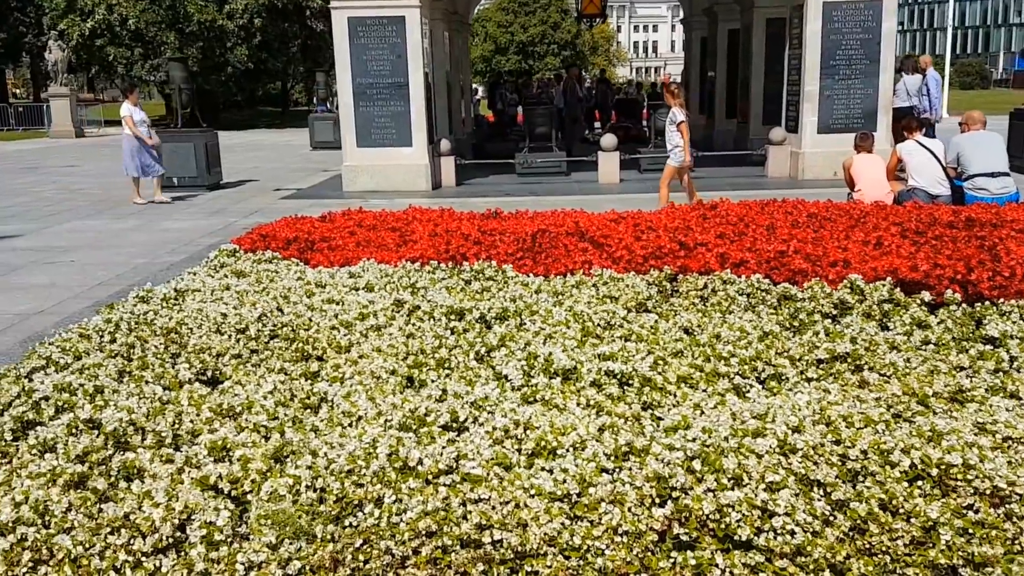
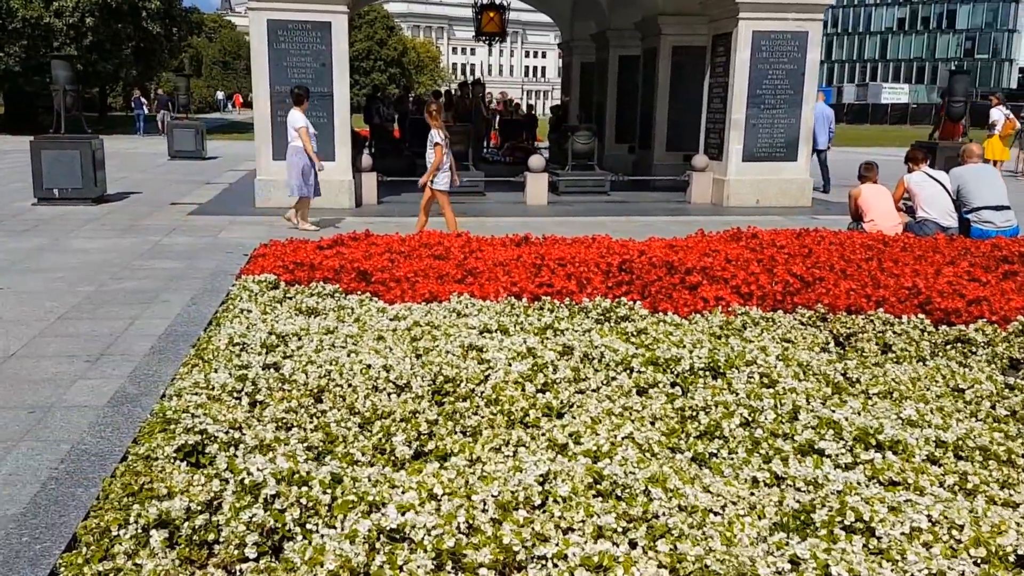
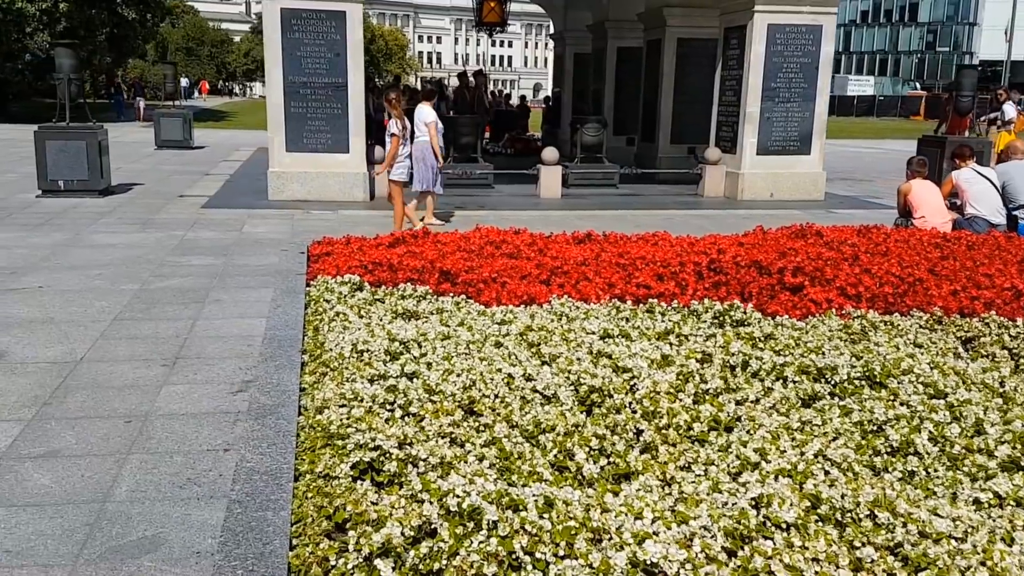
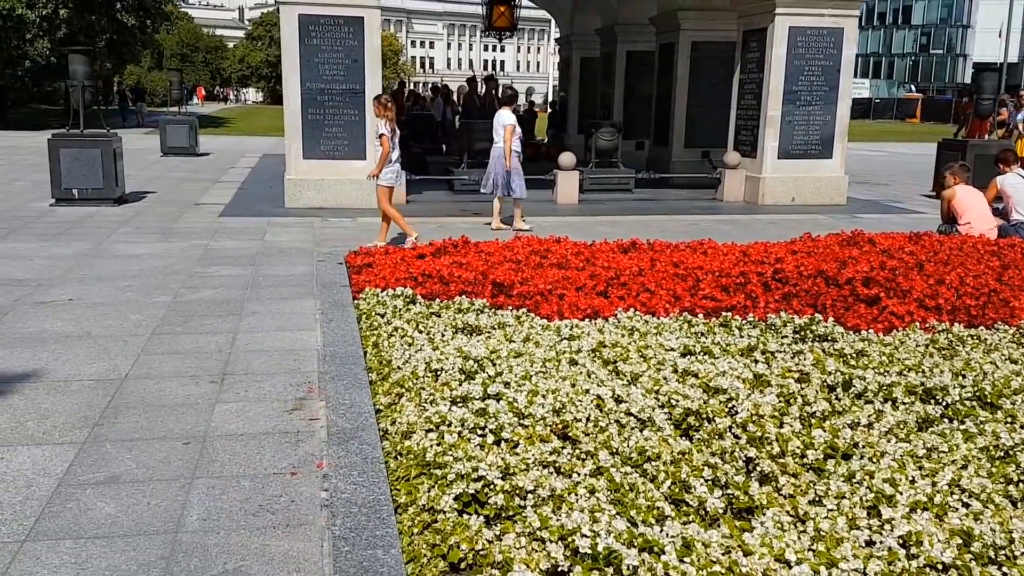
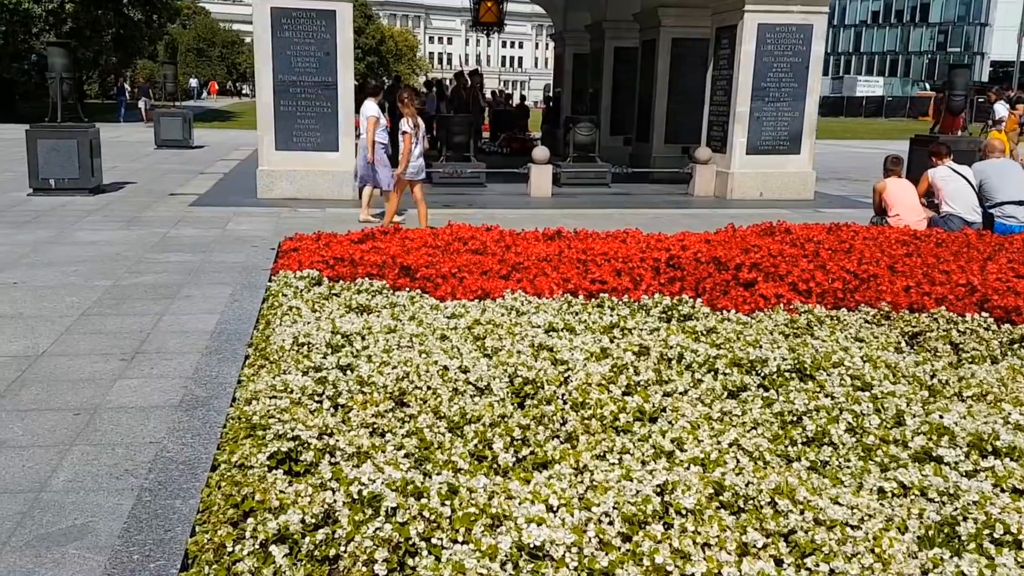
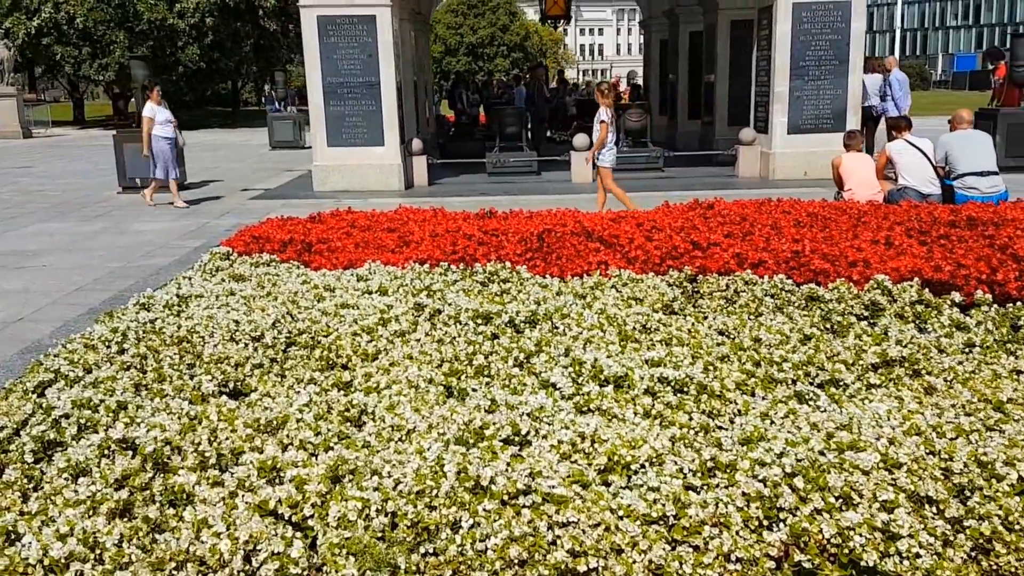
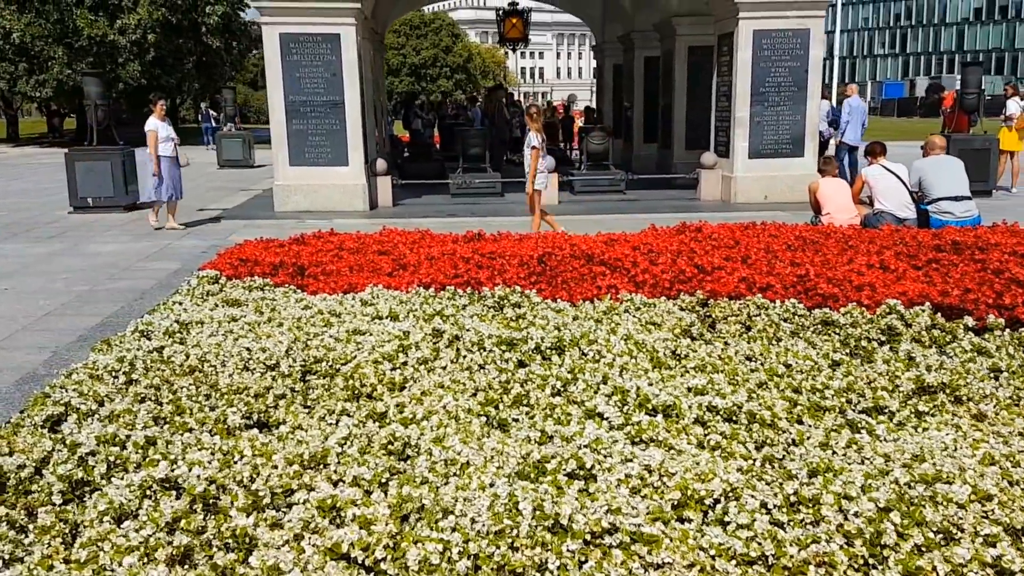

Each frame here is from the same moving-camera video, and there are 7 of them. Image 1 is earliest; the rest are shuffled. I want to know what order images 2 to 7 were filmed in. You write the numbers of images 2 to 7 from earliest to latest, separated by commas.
6, 7, 2, 5, 3, 4
